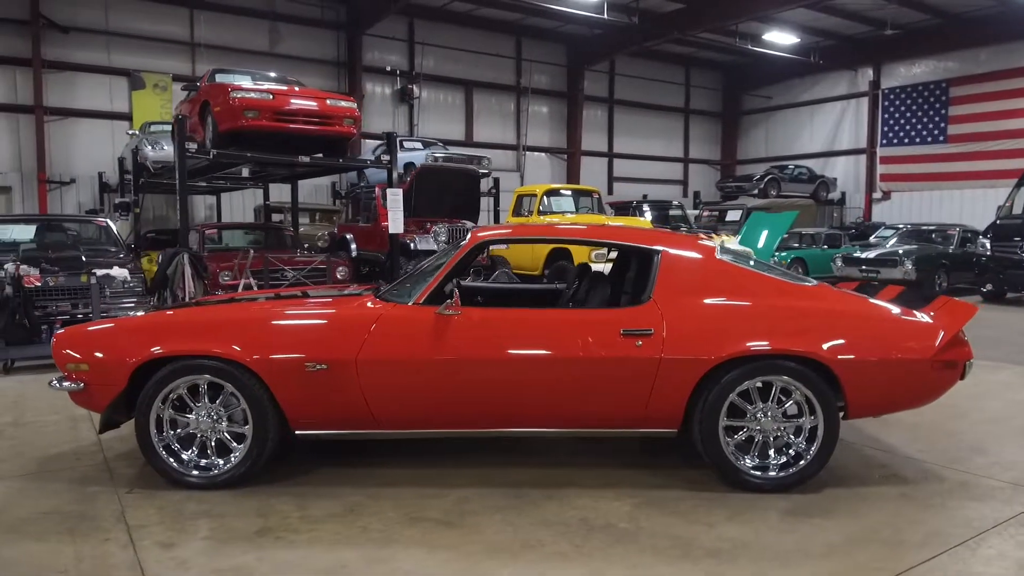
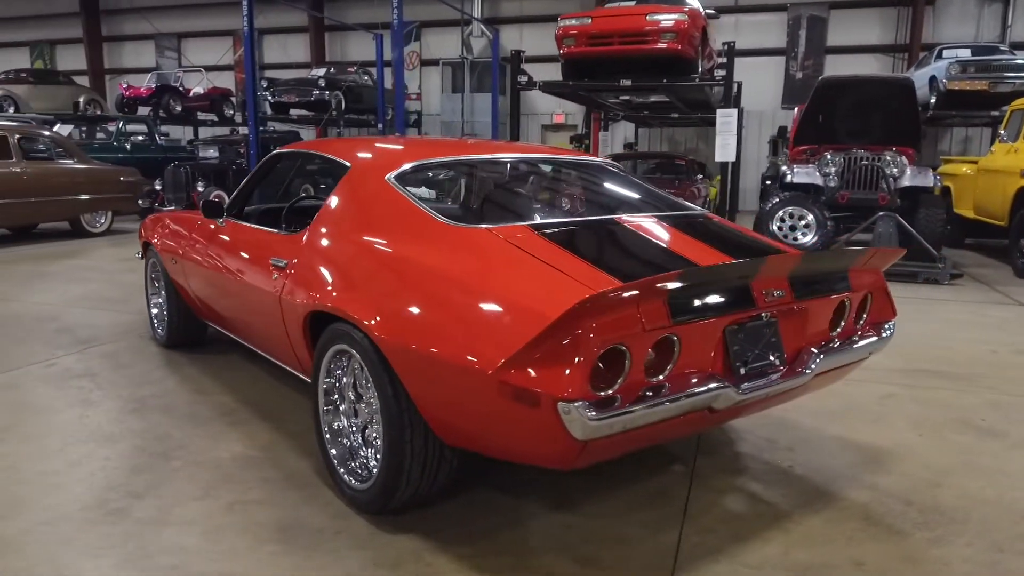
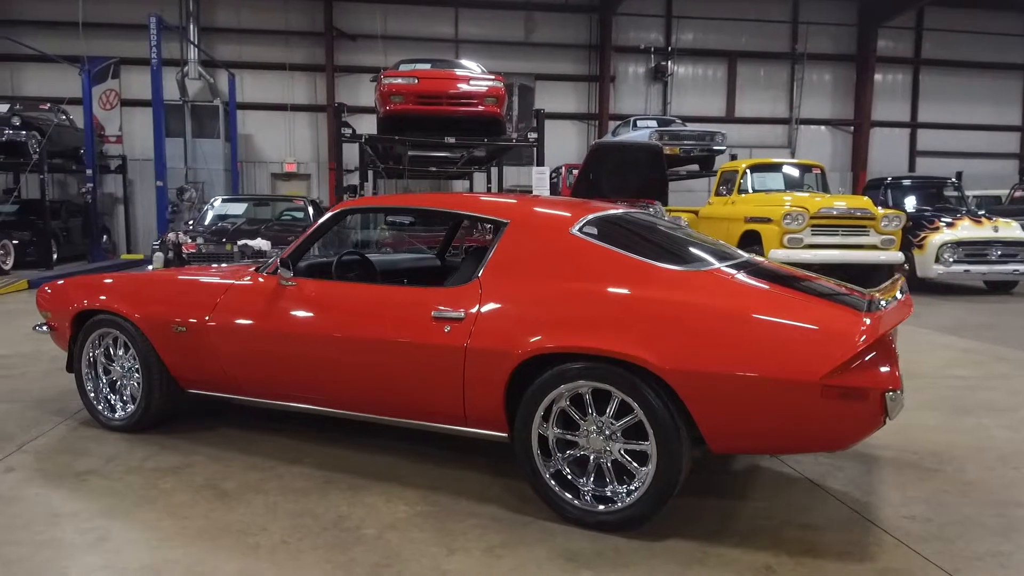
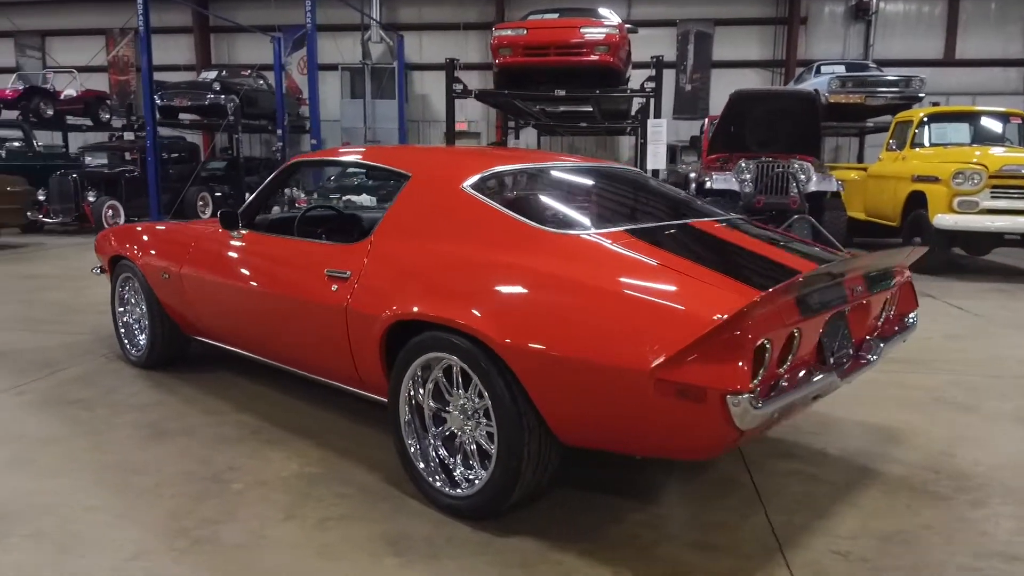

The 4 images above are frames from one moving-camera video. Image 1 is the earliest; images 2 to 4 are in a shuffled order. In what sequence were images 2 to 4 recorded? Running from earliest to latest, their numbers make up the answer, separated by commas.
3, 4, 2
